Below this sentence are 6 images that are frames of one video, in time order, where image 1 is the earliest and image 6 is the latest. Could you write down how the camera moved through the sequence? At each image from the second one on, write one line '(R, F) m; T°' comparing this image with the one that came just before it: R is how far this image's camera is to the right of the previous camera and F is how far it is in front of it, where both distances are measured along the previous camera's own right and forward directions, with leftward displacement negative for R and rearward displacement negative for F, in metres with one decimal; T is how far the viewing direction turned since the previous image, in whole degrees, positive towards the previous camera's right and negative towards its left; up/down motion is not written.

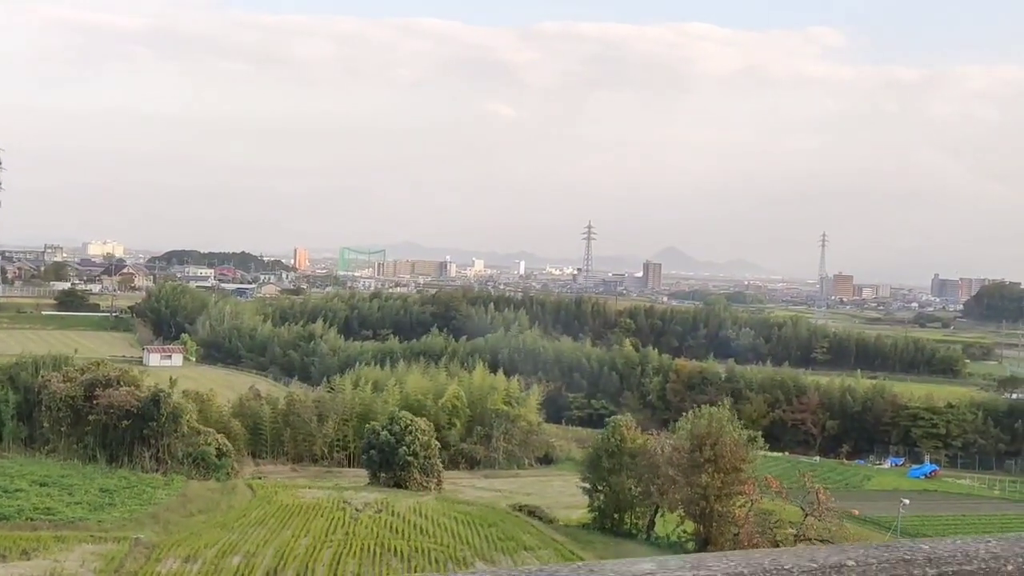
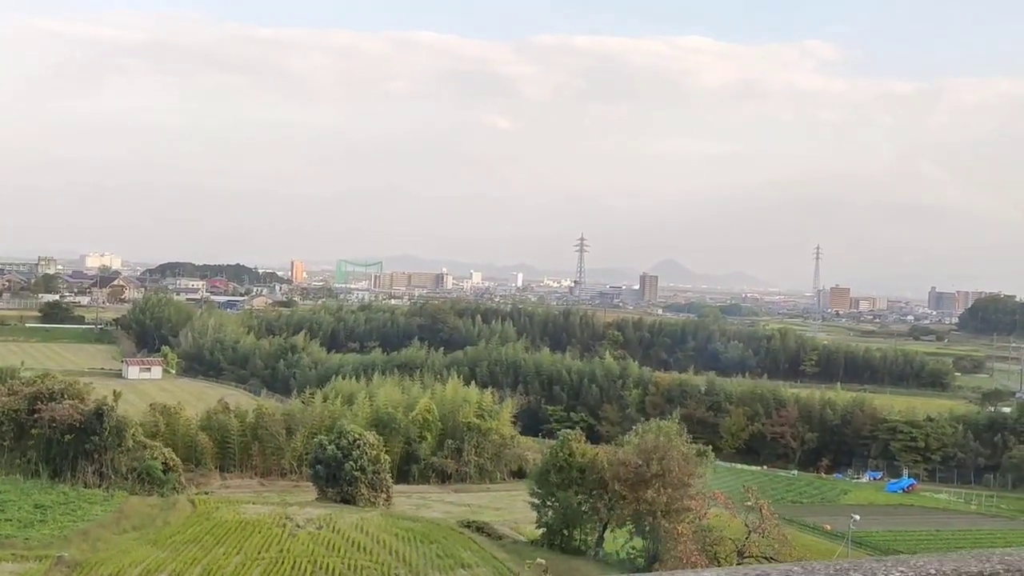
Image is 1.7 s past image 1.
(+1.1, +0.3) m; 0°
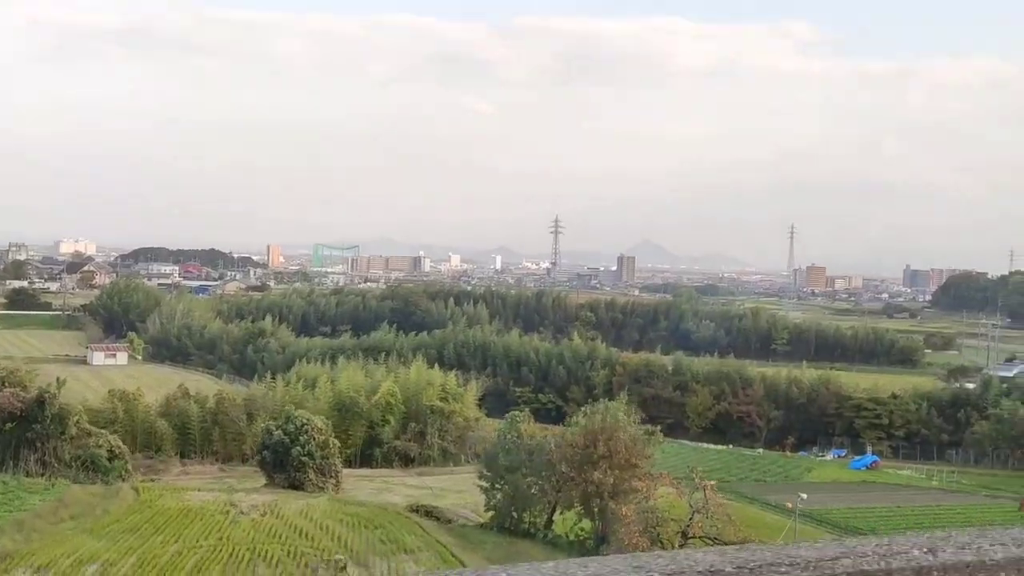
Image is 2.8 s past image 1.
(+0.7, +0.2) m; +1°
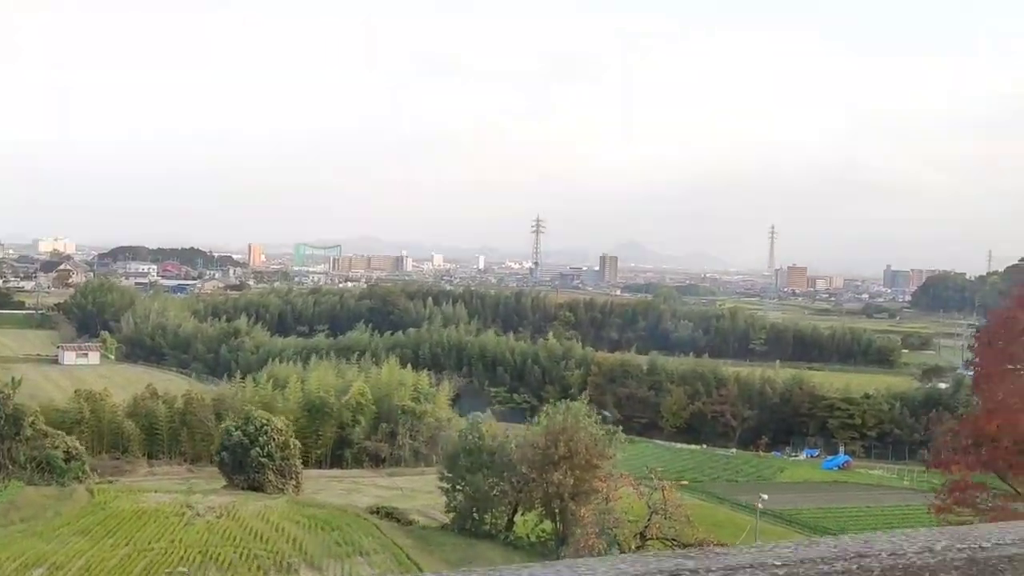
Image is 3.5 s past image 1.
(+0.4, +0.1) m; +1°
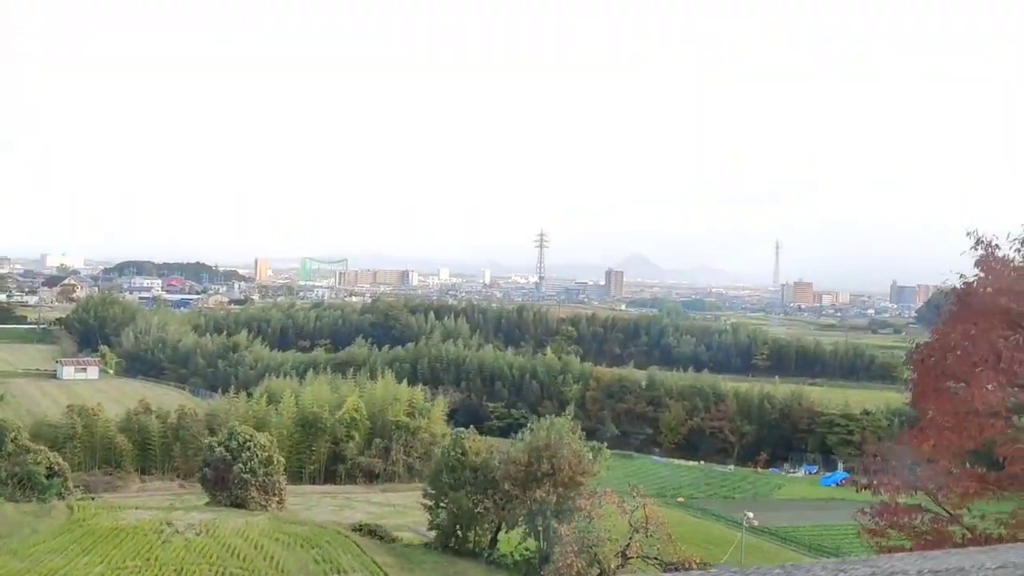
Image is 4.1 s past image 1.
(+0.4, +0.2) m; 0°
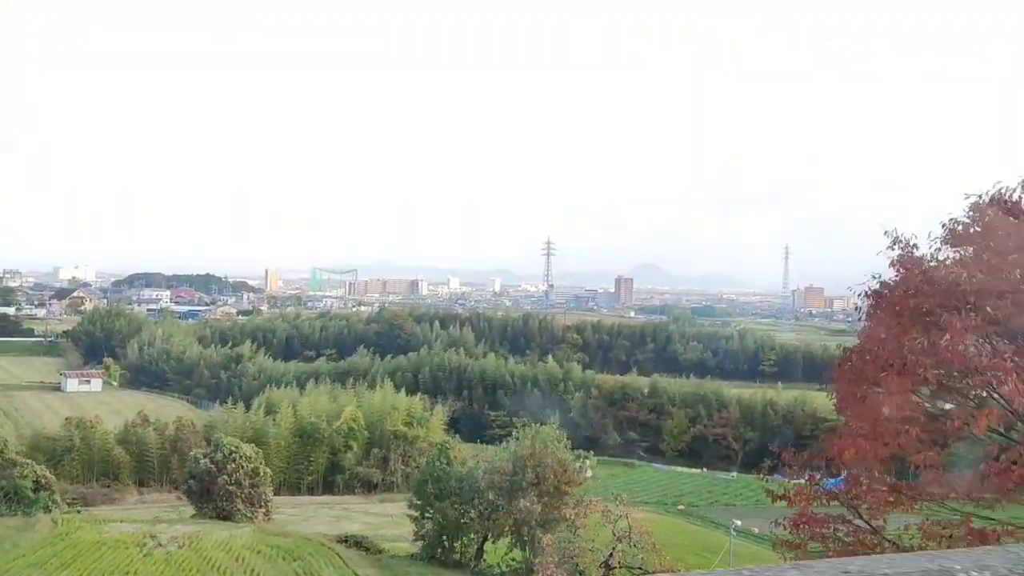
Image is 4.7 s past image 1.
(+0.5, +0.2) m; -1°
